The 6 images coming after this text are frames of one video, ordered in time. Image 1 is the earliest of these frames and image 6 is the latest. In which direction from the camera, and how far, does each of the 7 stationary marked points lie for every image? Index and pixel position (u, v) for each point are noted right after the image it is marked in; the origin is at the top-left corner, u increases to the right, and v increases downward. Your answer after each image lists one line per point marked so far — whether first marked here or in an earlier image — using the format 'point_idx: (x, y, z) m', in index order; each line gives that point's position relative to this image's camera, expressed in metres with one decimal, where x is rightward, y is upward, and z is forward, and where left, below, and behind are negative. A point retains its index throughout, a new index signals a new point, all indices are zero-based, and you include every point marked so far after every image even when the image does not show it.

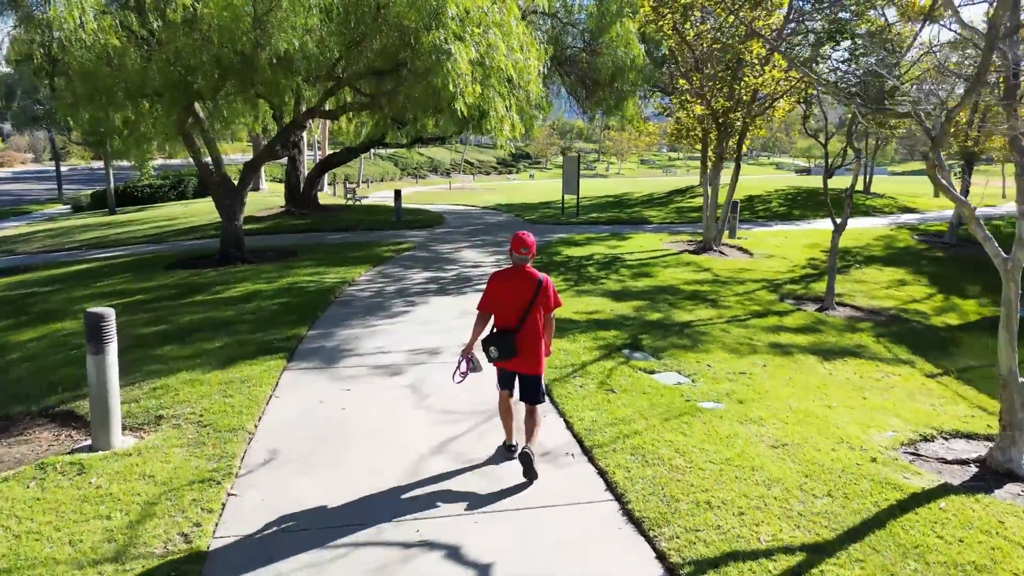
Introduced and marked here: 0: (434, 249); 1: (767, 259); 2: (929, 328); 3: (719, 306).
0: (-1.3, +0.7, +12.4) m
1: (+4.4, +0.5, +12.6) m
2: (+5.2, -0.5, +9.0) m
3: (+2.5, -0.2, +8.8) m
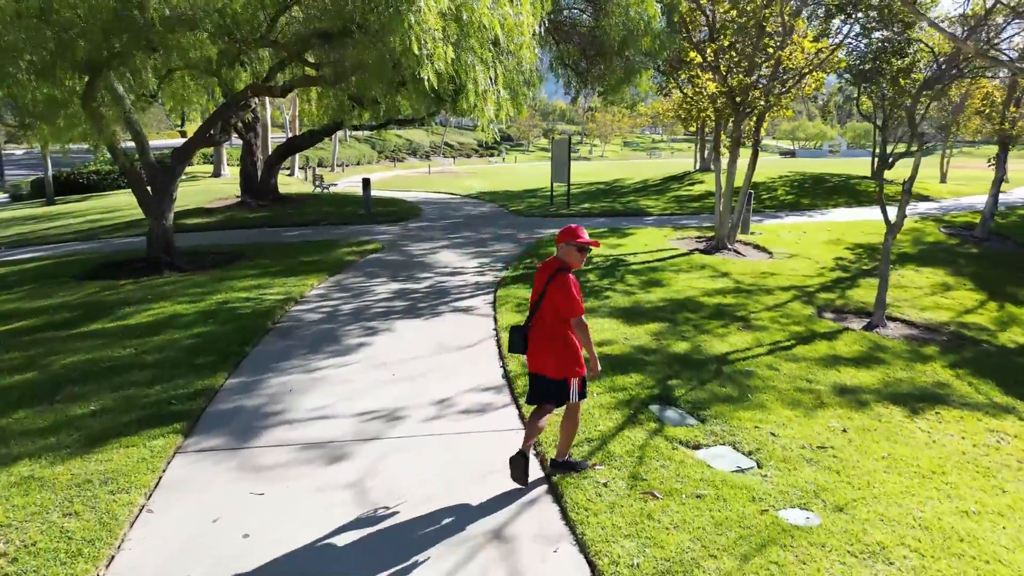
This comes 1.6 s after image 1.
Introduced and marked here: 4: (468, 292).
0: (-1.5, +0.6, +10.6) m
1: (+4.2, +0.4, +10.9) m
2: (+5.0, -0.6, +7.5) m
3: (+2.4, -0.4, +7.2) m
4: (-0.5, 0.0, +8.0) m
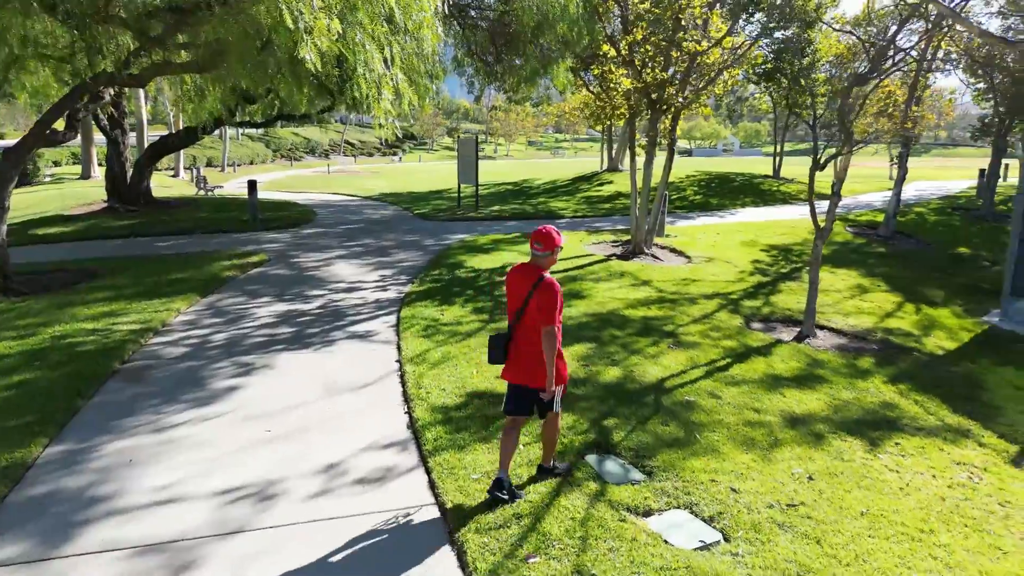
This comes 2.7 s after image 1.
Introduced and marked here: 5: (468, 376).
0: (-2.8, +0.3, +9.4) m
1: (+2.8, +0.4, +10.5) m
2: (+4.1, -0.7, +7.2) m
3: (+1.6, -0.5, +6.6) m
4: (-1.4, -0.2, +7.0) m
5: (-0.3, -0.6, +5.1) m
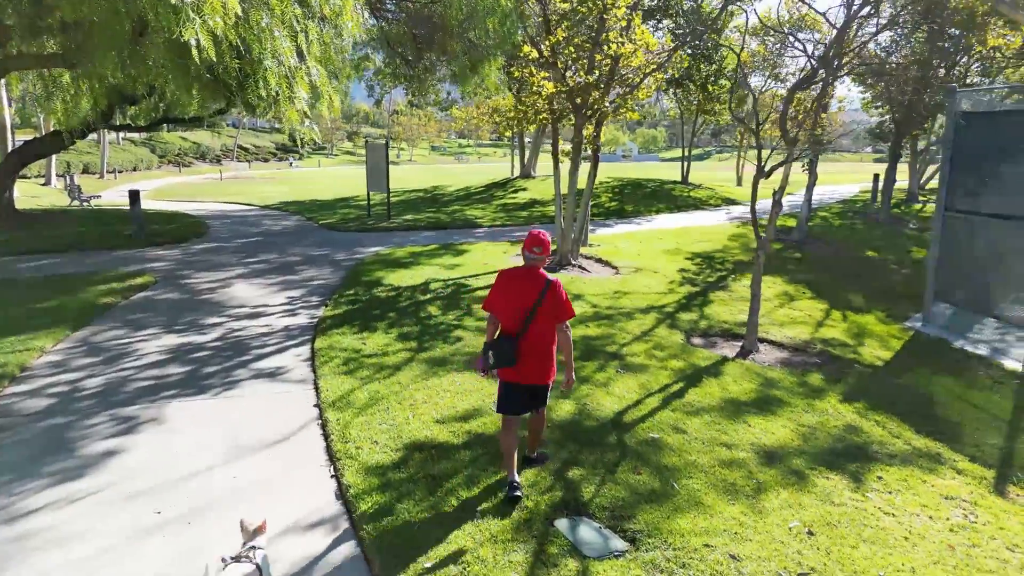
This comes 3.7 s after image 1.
0: (-3.7, +0.1, +8.4) m
1: (+1.7, +0.2, +10.1) m
2: (+3.5, -0.8, +7.0) m
3: (+1.0, -0.7, +6.0) m
4: (-2.0, -0.5, +6.1) m
5: (-0.7, -0.8, +4.4) m
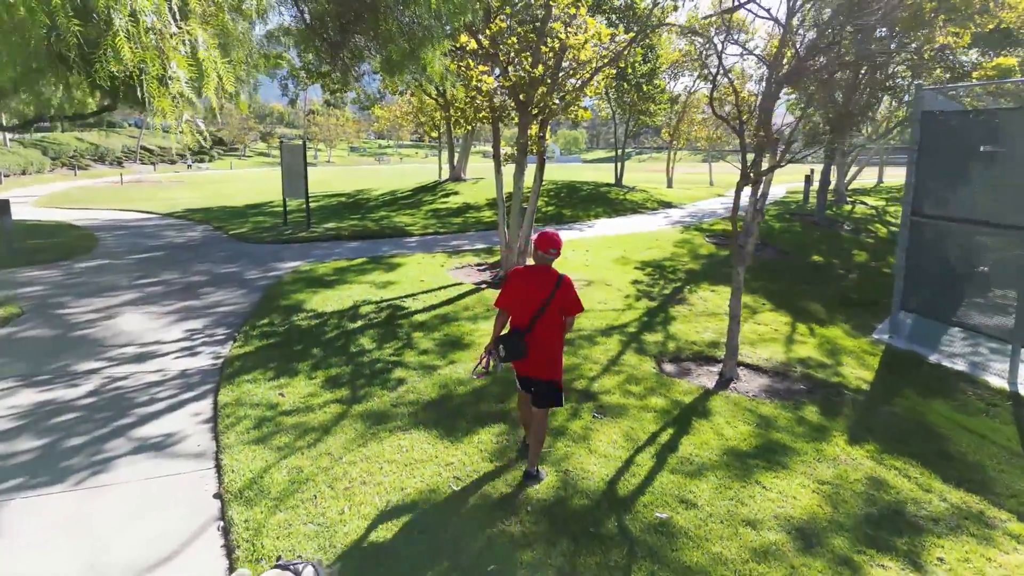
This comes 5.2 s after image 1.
0: (-4.2, -0.2, +6.9) m
1: (+1.0, 0.0, +9.2) m
2: (+3.1, -1.0, +6.3) m
3: (+0.7, -0.9, +5.1) m
4: (-2.3, -0.7, +4.8) m
5: (-0.8, -1.0, +3.3) m
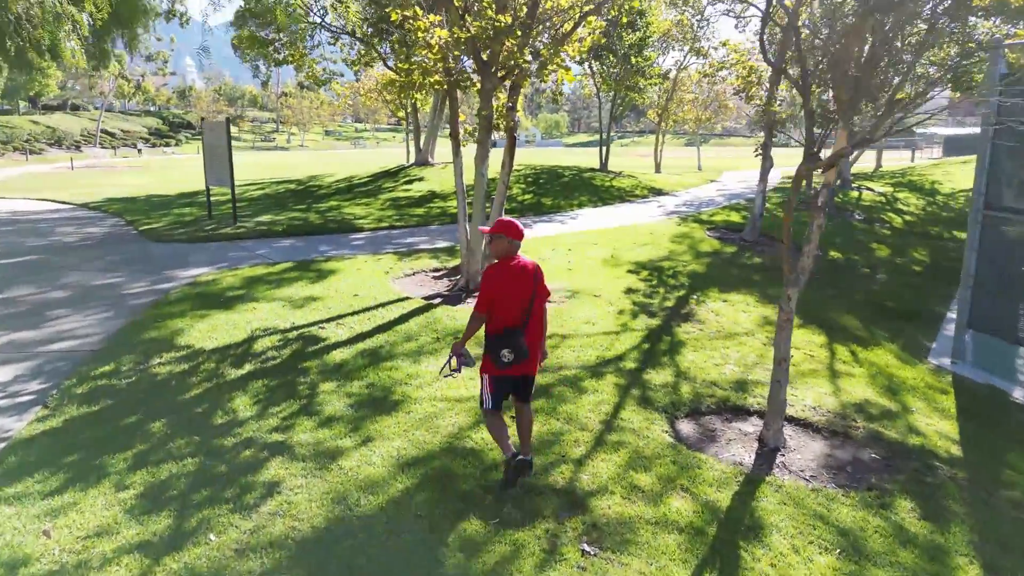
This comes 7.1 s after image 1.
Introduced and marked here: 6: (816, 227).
0: (-4.6, -0.4, +4.8) m
1: (+0.6, -0.1, +7.3) m
2: (+2.8, -1.1, +4.4) m
3: (+0.4, -1.1, +3.2) m
4: (-2.6, -1.0, +2.8) m
5: (-1.0, -1.3, +1.3) m
6: (+1.8, +0.4, +4.4) m
